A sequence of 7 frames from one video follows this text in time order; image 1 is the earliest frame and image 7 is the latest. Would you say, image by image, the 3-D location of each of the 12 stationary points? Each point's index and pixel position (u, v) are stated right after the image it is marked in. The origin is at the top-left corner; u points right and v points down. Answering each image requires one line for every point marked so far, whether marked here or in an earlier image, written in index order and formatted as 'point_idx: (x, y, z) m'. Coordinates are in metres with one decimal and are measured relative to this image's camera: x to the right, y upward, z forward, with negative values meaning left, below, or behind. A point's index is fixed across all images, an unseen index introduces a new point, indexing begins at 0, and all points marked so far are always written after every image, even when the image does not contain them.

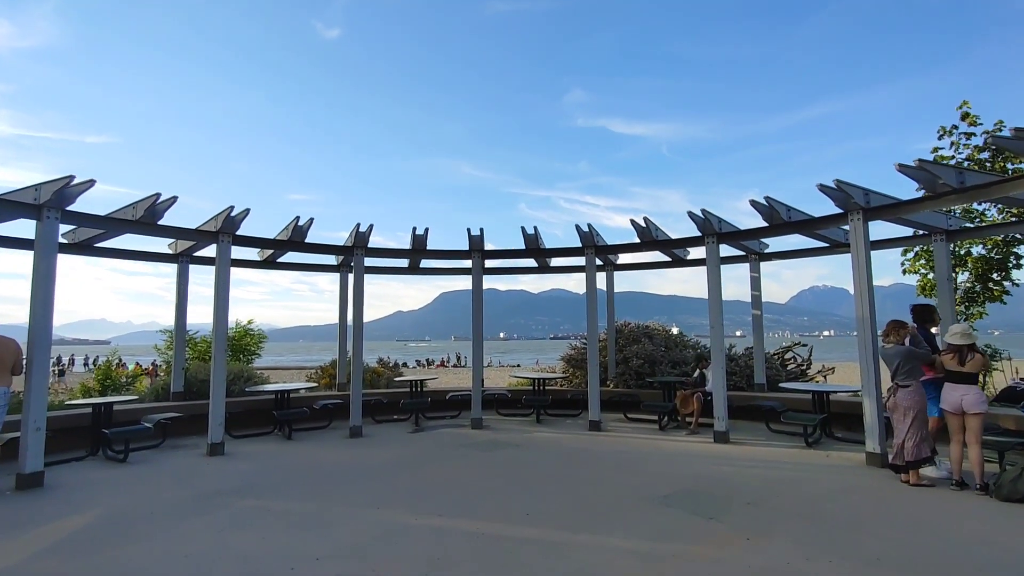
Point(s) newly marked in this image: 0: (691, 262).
0: (+3.1, +0.5, +9.3) m
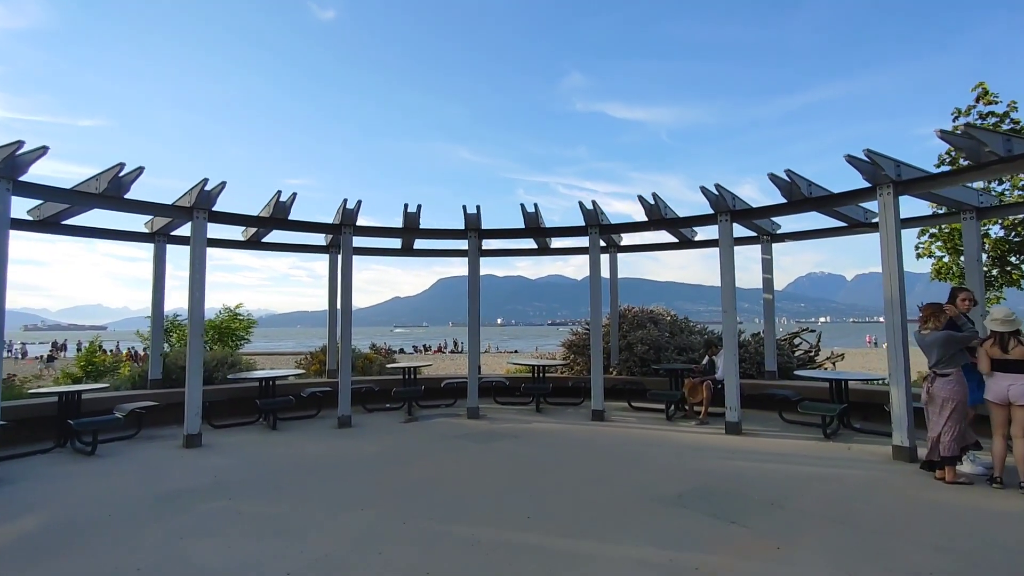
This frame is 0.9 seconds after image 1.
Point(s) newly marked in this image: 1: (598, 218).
0: (+3.1, +0.8, +8.9) m
1: (+1.1, +0.9, +7.2) m
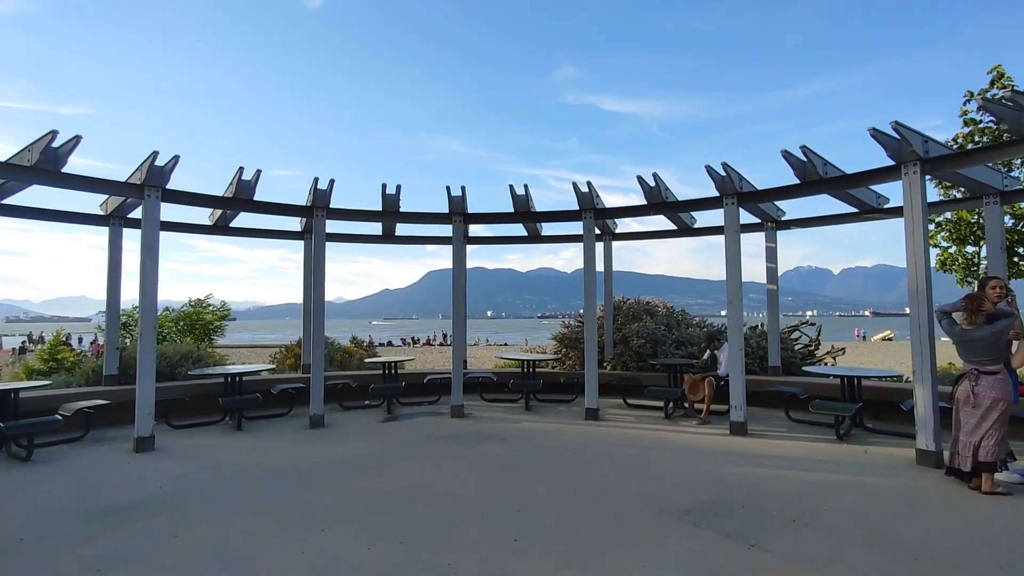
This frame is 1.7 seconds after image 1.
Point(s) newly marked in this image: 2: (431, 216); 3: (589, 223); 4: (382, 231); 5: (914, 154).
0: (+2.9, +0.9, +8.4) m
1: (+1.0, +1.1, +6.6) m
2: (-1.0, +0.9, +6.8) m
3: (+1.0, +0.8, +6.7) m
4: (-2.1, +0.9, +8.7) m
5: (+3.5, +1.2, +4.7) m
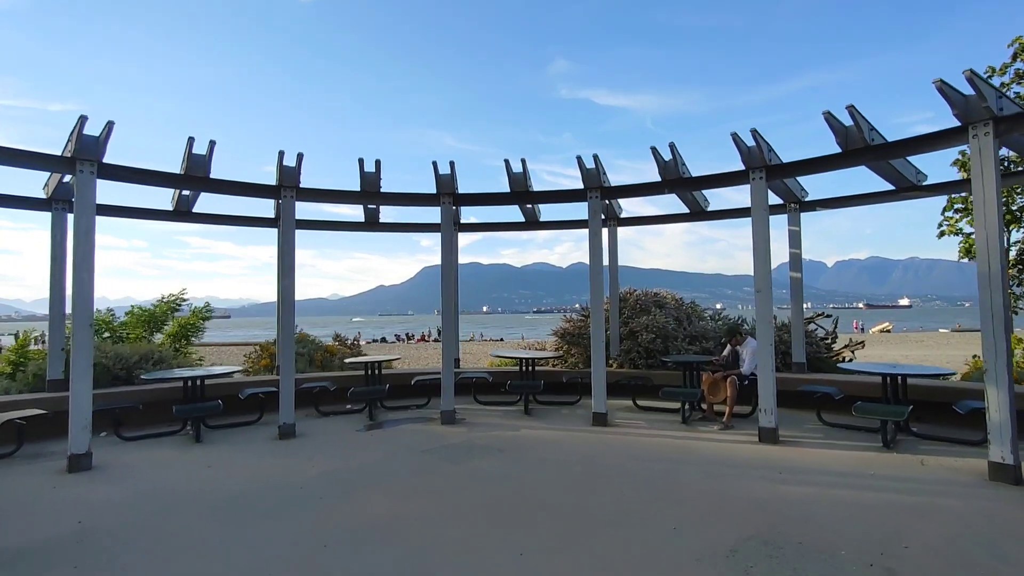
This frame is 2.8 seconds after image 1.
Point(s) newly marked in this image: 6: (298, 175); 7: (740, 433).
0: (+2.9, +1.1, +7.6) m
1: (+1.0, +1.2, +5.9) m
2: (-1.1, +1.0, +6.0) m
3: (+0.9, +0.9, +5.9) m
4: (-2.2, +1.0, +7.9) m
5: (+3.5, +1.3, +4.0) m
6: (-2.3, +1.2, +5.7) m
7: (+2.3, -1.5, +5.4) m
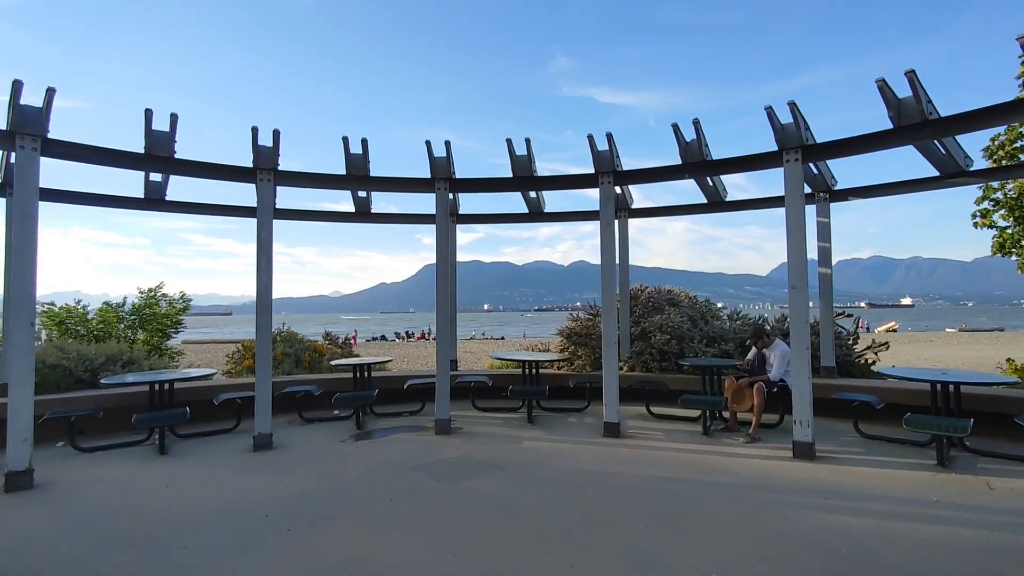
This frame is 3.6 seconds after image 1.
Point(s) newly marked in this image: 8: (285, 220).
0: (+2.9, +1.1, +7.1) m
1: (+1.0, +1.2, +5.3) m
2: (-1.1, +1.1, +5.5) m
3: (+0.9, +1.0, +5.3) m
4: (-2.1, +1.1, +7.3) m
5: (+3.5, +1.3, +3.4) m
6: (-2.3, +1.3, +5.1) m
7: (+2.3, -1.4, +4.8) m
8: (-3.1, +0.9, +7.3) m
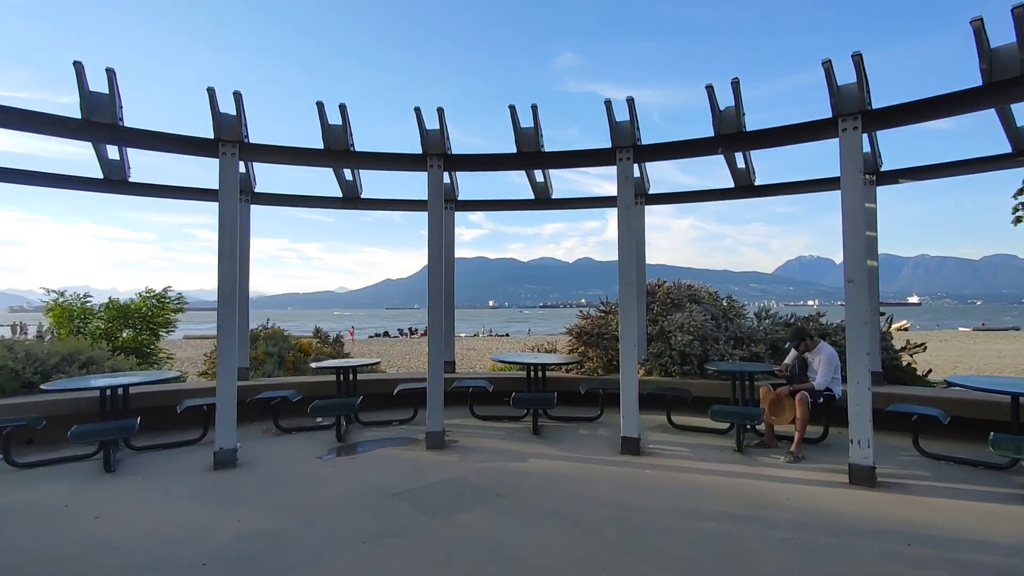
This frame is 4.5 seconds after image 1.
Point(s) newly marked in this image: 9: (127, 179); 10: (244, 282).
0: (+2.9, +1.2, +6.3) m
1: (+1.0, +1.3, +4.5) m
2: (-1.0, +1.2, +4.7) m
3: (+1.0, +1.0, +4.6) m
4: (-2.1, +1.2, +6.6) m
5: (+3.5, +1.4, +2.6) m
6: (-2.2, +1.3, +4.4) m
7: (+2.3, -1.4, +4.1) m
8: (-3.0, +1.0, +6.6) m
9: (-4.1, +1.2, +5.7) m
10: (-3.2, +0.1, +6.3) m
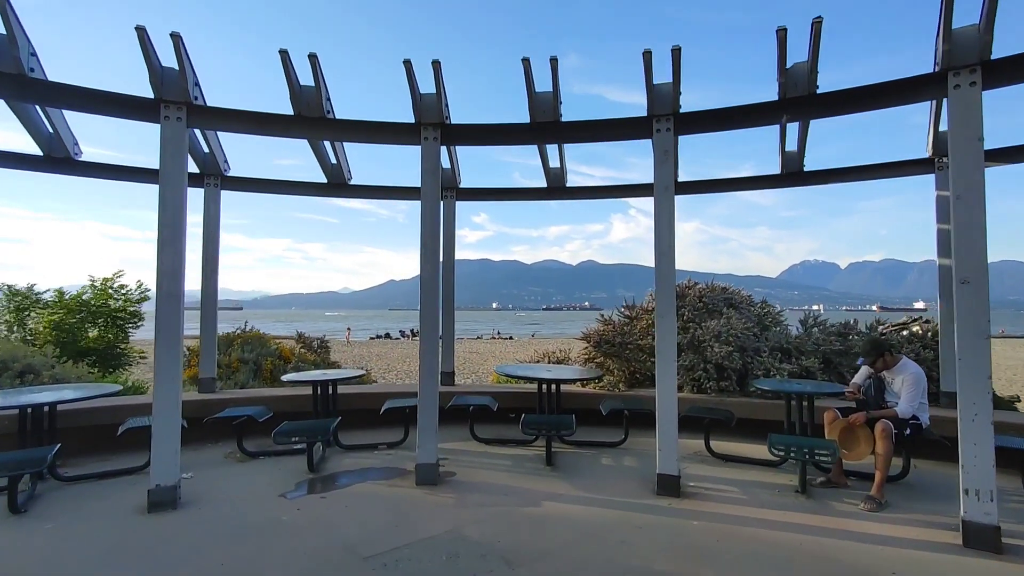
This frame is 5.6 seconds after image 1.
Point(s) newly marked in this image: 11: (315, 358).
0: (+3.0, +1.1, +5.4) m
1: (+1.1, +1.3, +3.7) m
2: (-0.9, +1.2, +3.9) m
3: (+1.1, +1.0, +3.7) m
4: (-2.0, +1.2, +5.8) m
5: (+3.6, +1.3, +1.7) m
6: (-2.1, +1.4, +3.6) m
7: (+2.4, -1.4, +3.2) m
8: (-2.9, +1.0, +5.7) m
9: (-4.0, +1.2, +4.9) m
10: (-3.1, +0.1, +5.5) m
11: (-2.6, -0.9, +7.0) m
